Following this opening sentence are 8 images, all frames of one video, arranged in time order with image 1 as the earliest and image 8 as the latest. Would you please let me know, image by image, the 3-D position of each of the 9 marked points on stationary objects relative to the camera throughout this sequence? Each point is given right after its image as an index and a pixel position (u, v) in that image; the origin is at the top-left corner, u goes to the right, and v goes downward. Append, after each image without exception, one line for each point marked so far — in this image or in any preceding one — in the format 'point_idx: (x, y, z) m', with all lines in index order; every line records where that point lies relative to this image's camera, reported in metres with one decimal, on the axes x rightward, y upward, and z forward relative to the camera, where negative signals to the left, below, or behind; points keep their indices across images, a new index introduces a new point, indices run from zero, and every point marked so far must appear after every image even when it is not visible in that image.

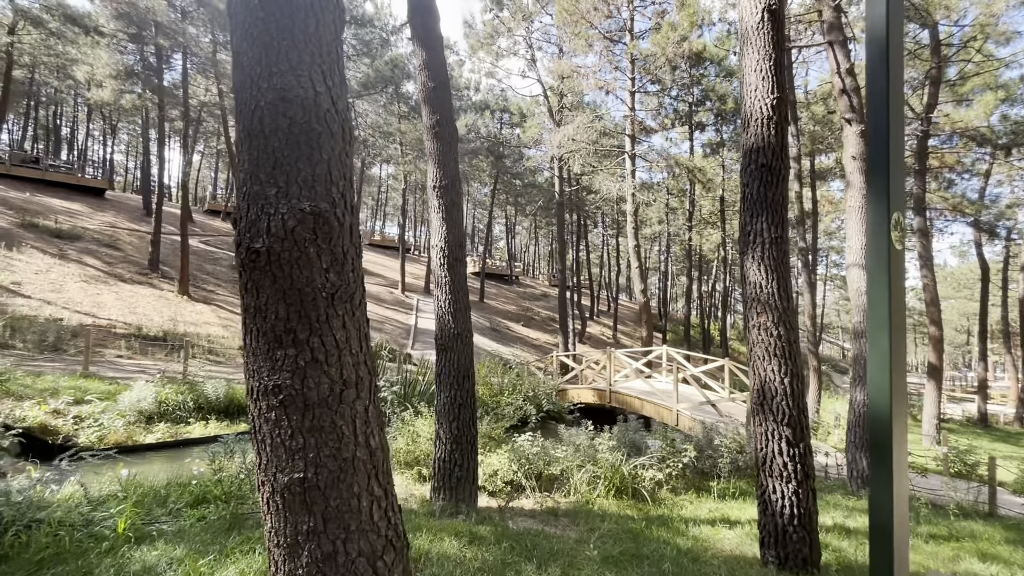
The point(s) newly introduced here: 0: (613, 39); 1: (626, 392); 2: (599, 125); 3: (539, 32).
0: (+3.7, +9.4, +17.8) m
1: (+3.5, -3.4, +15.7) m
2: (+3.1, +6.2, +17.6) m
3: (+1.0, +10.5, +19.6) m
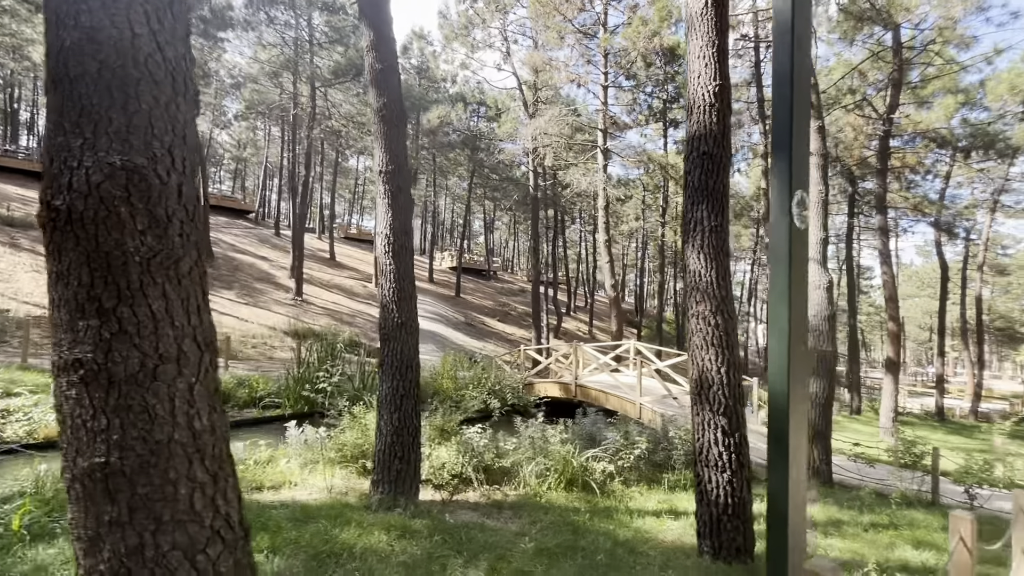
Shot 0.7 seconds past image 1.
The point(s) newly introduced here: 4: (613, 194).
0: (+2.8, +9.5, +17.8) m
1: (+2.6, -3.3, +15.8) m
2: (+2.2, +6.3, +17.6) m
3: (+0.1, +10.7, +19.4) m
4: (+3.9, +3.6, +18.1) m
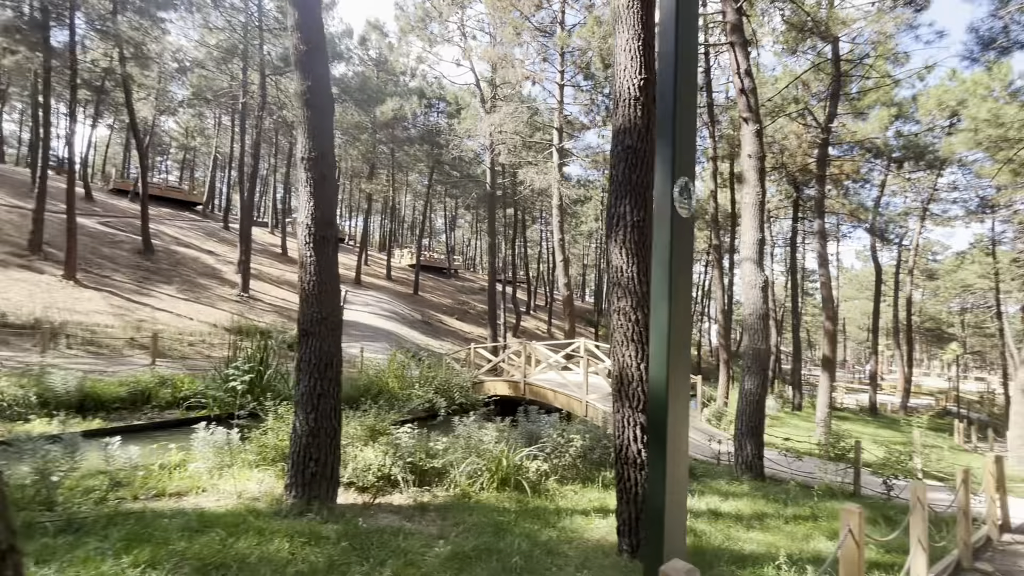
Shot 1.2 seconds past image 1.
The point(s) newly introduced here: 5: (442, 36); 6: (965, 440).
0: (+1.4, +9.6, +17.8) m
1: (+1.2, -3.2, +15.9) m
2: (+0.7, +6.4, +17.6) m
3: (-1.5, +10.8, +19.3) m
4: (+2.3, +3.6, +18.3) m
5: (-2.5, +8.8, +16.6) m
6: (+11.4, -3.9, +12.1) m
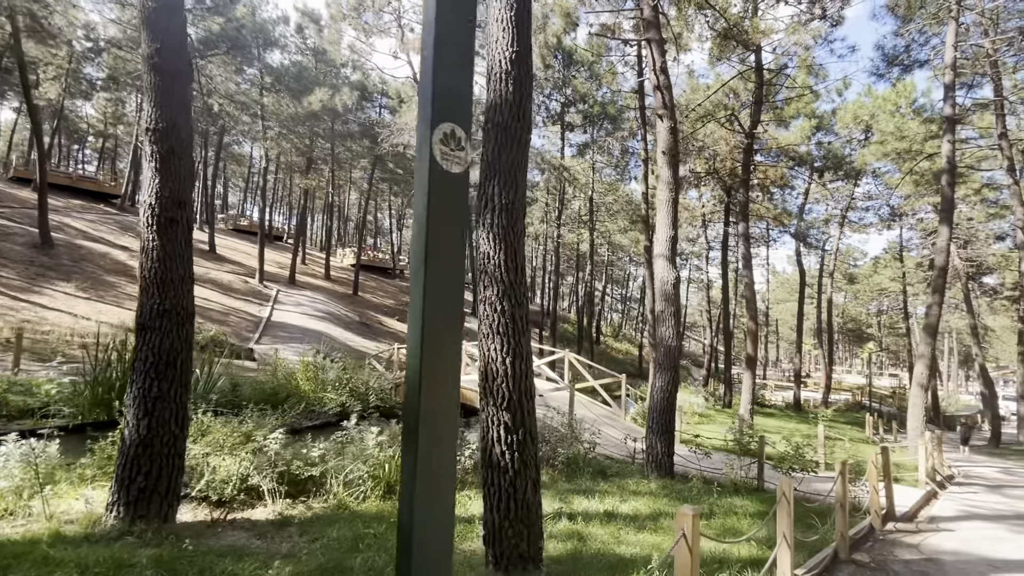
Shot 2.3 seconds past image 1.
0: (-0.7, +9.6, +17.7) m
1: (-0.8, -3.2, +15.7) m
2: (-1.4, +6.4, +17.4) m
3: (-3.7, +10.8, +18.9) m
4: (+0.1, +3.6, +18.2) m
5: (-4.5, +8.8, +16.1) m
6: (+9.8, -3.9, +12.9) m
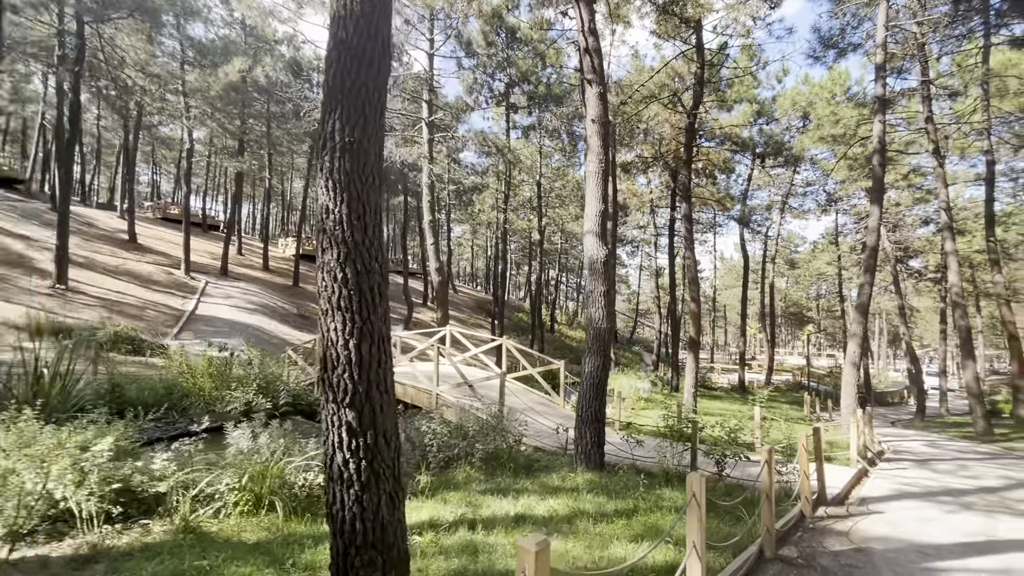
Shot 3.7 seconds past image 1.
0: (-2.7, +10.0, +16.9) m
1: (-2.5, -2.9, +15.2) m
2: (-3.3, +6.8, +16.6) m
3: (-5.8, +11.2, +17.8) m
4: (-1.8, +4.0, +17.6) m
5: (-6.3, +9.1, +15.0) m
6: (+8.3, -3.4, +13.4) m
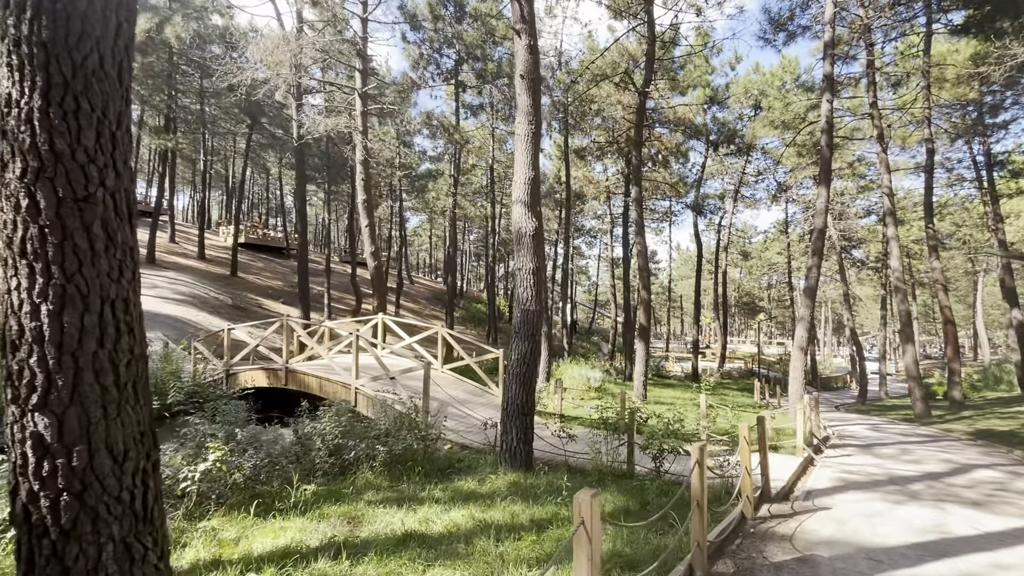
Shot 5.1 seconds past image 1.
0: (-4.4, +10.3, +16.0) m
1: (-3.9, -2.5, +14.4) m
2: (-4.9, +7.1, +15.7) m
3: (-7.5, +11.5, +16.6) m
4: (-3.5, +4.4, +16.8) m
5: (-7.8, +9.5, +13.8) m
6: (+7.0, -3.1, +13.4) m
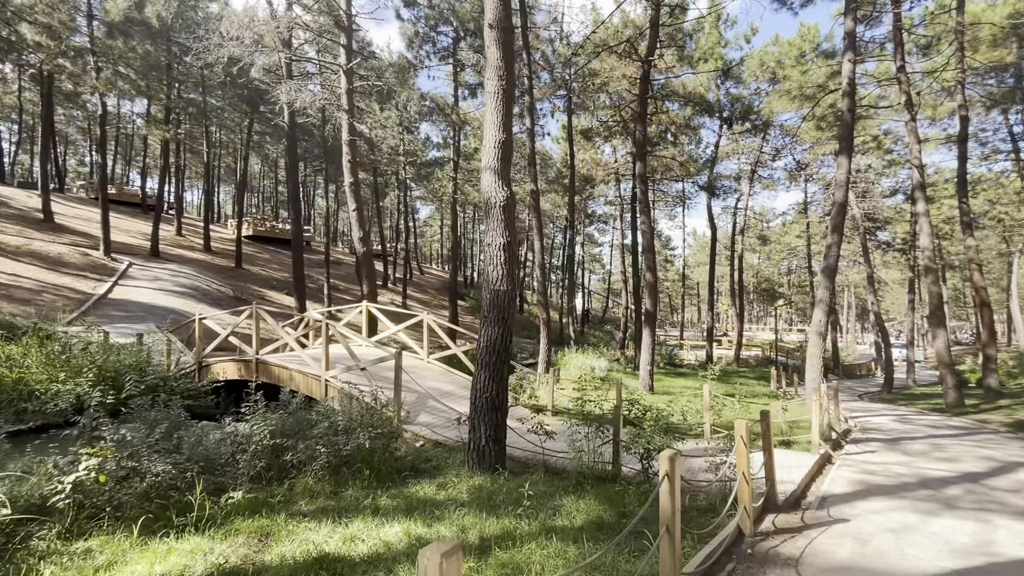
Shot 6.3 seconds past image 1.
0: (-4.3, +10.7, +15.5) m
1: (-3.8, -2.2, +14.2) m
2: (-4.8, +7.5, +15.3) m
3: (-7.4, +11.9, +16.2) m
4: (-3.3, +4.7, +16.4) m
5: (-7.8, +9.7, +13.4) m
6: (+7.1, -2.6, +12.8) m
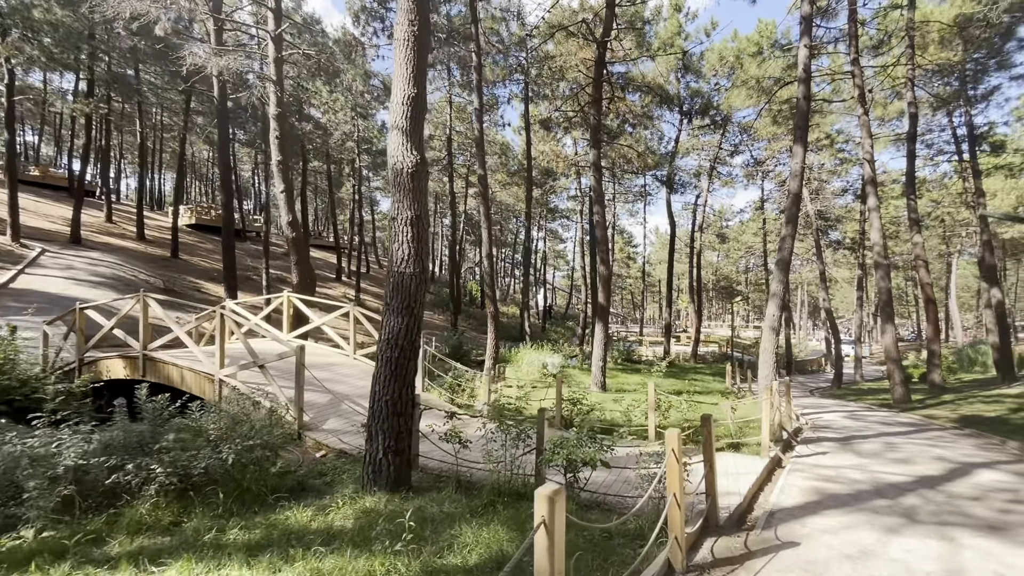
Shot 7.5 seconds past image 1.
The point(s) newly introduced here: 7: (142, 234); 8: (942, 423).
0: (-5.6, +10.9, +14.5) m
1: (-5.1, -2.0, +13.4) m
2: (-6.1, +7.7, +14.3) m
3: (-8.7, +12.1, +15.0) m
4: (-4.7, +5.0, +15.5) m
5: (-8.9, +10.0, +12.3) m
6: (+5.9, -2.5, +12.8) m
7: (-15.1, +2.2, +19.6) m
8: (+7.6, -2.4, +8.5) m
